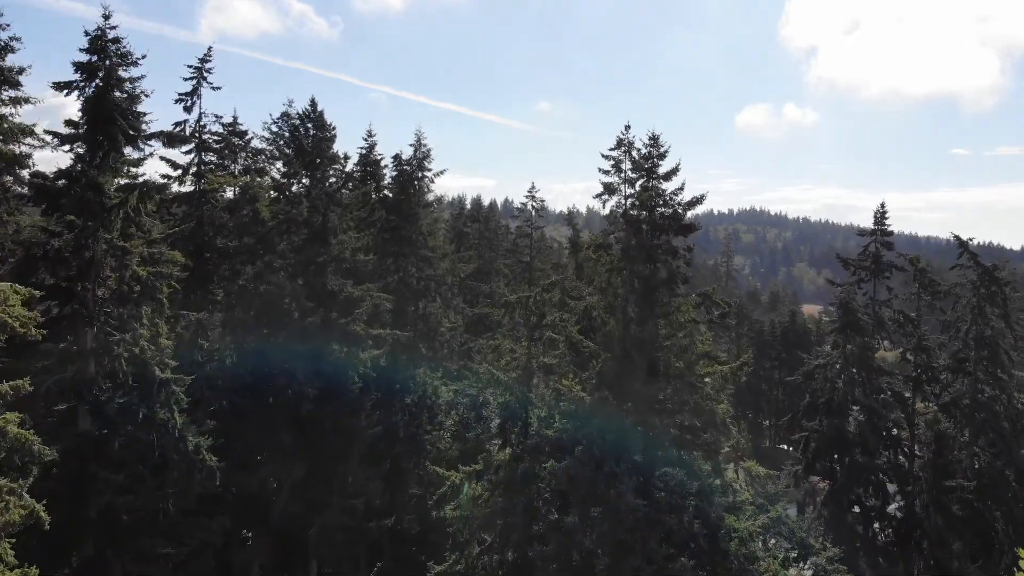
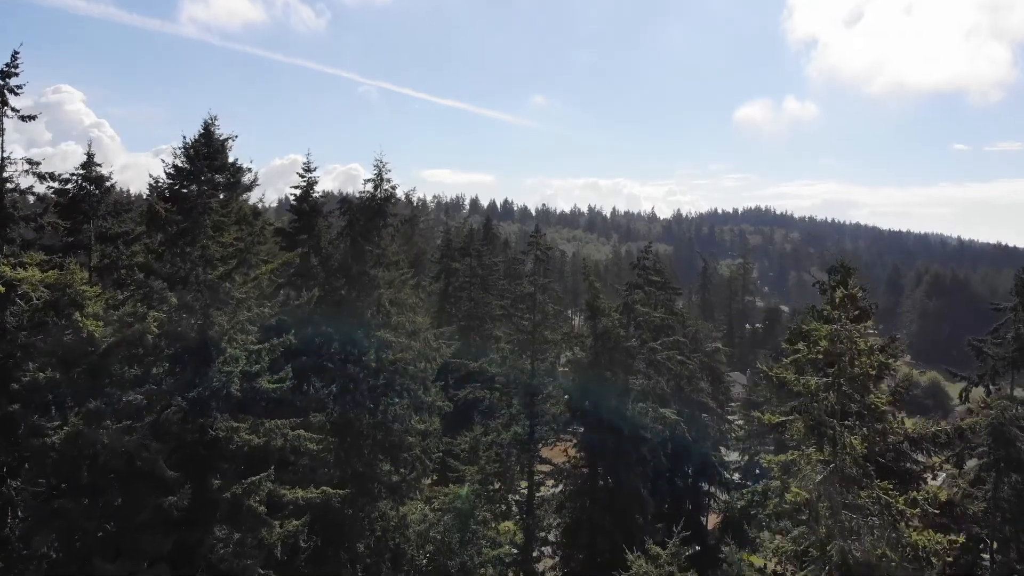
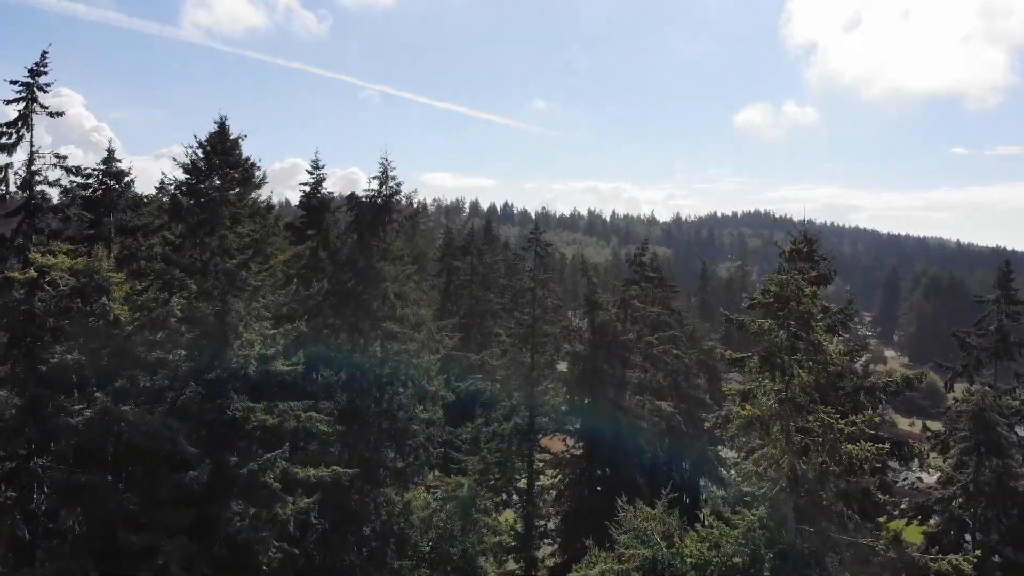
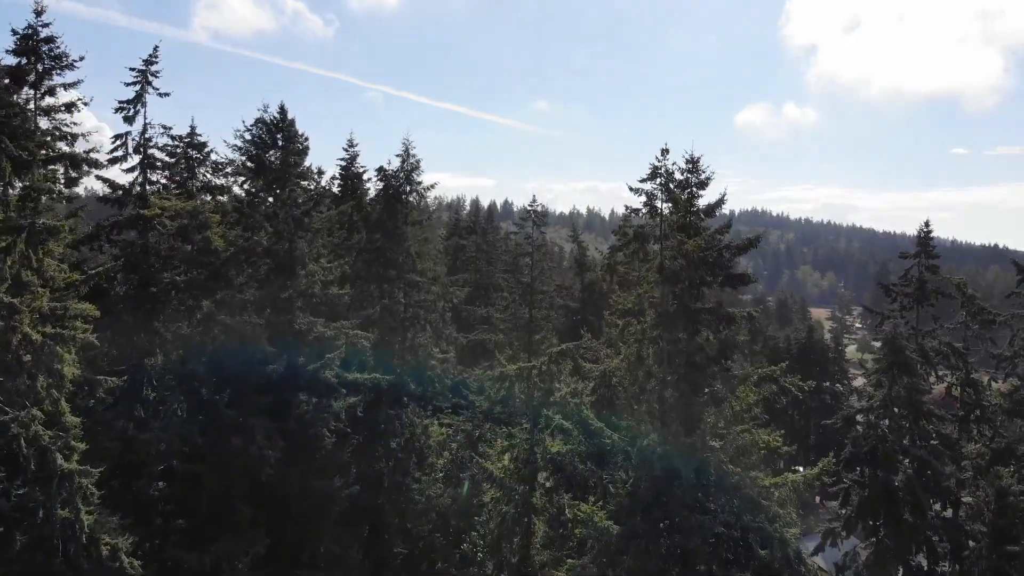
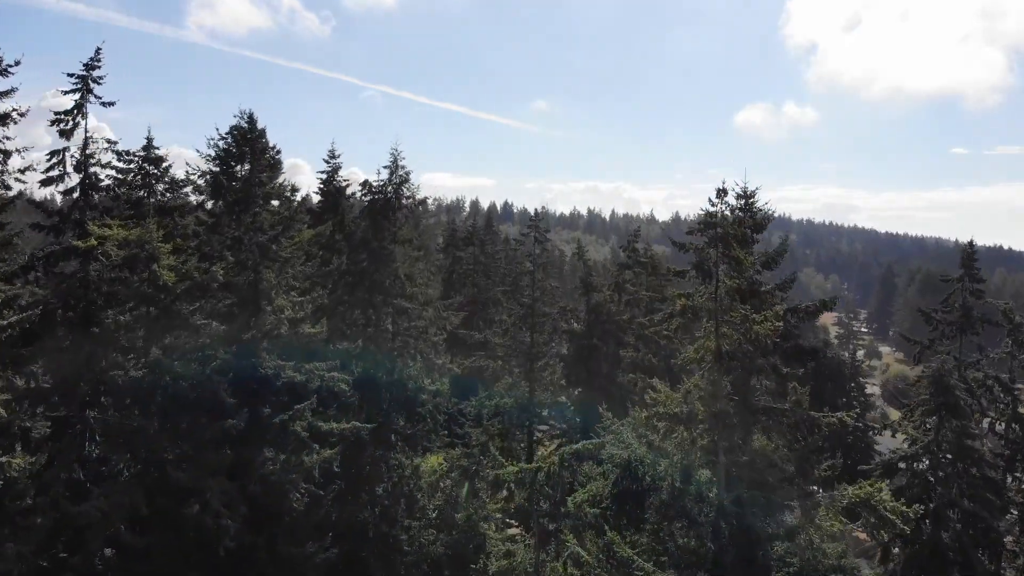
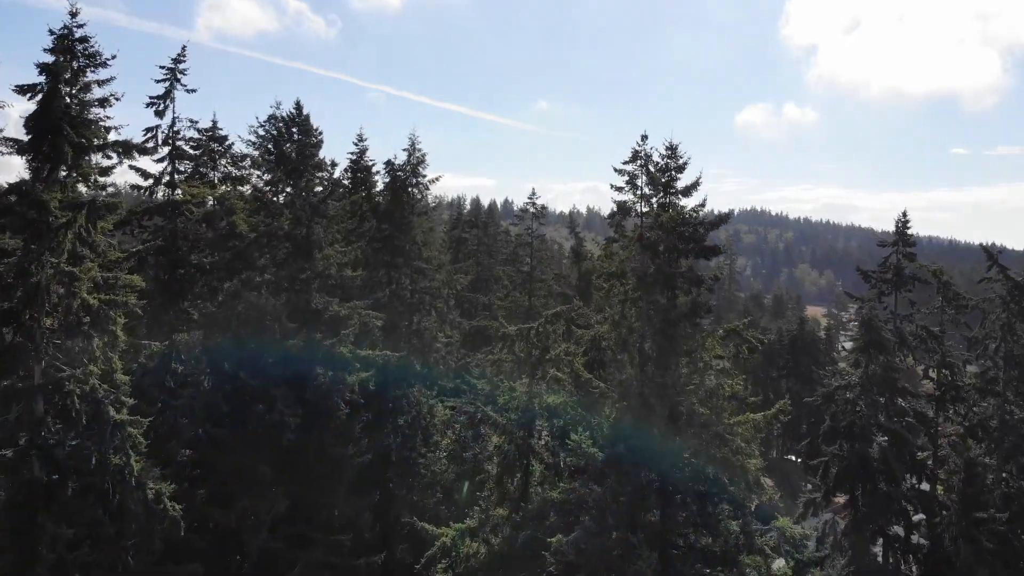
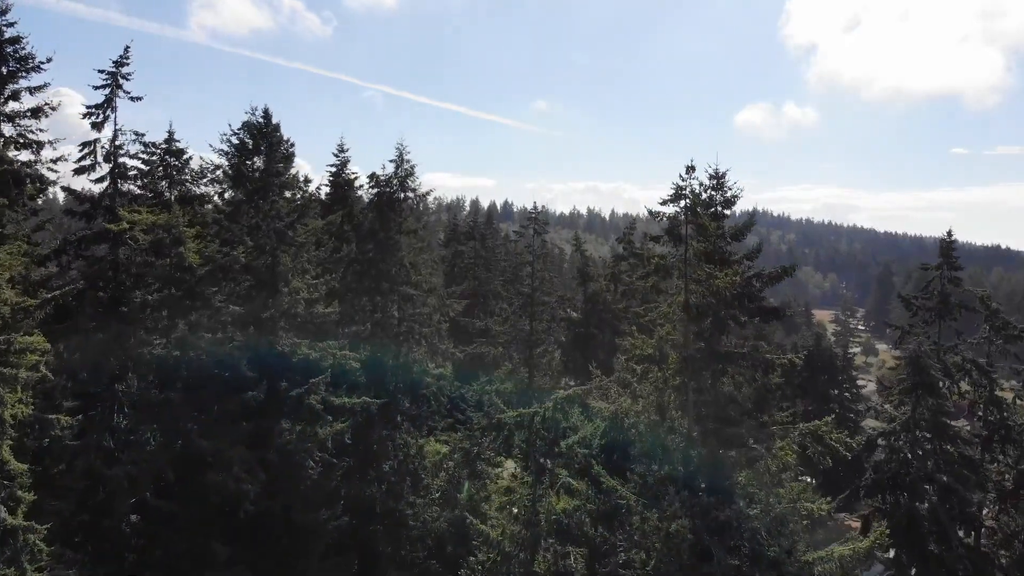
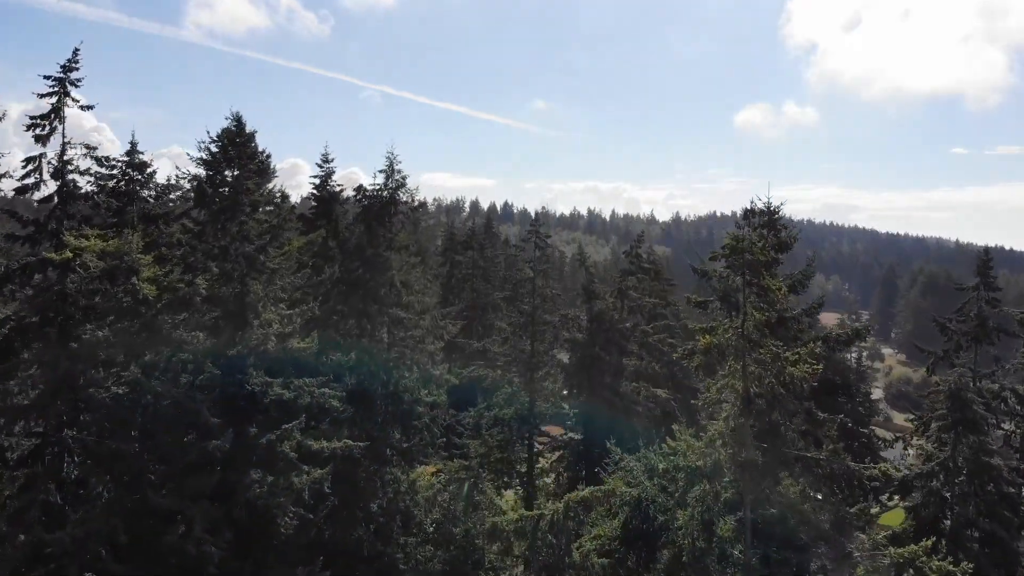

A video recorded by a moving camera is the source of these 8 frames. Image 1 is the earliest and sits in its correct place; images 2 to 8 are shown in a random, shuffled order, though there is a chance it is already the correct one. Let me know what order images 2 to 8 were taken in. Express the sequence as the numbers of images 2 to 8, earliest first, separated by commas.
6, 4, 7, 5, 8, 3, 2
